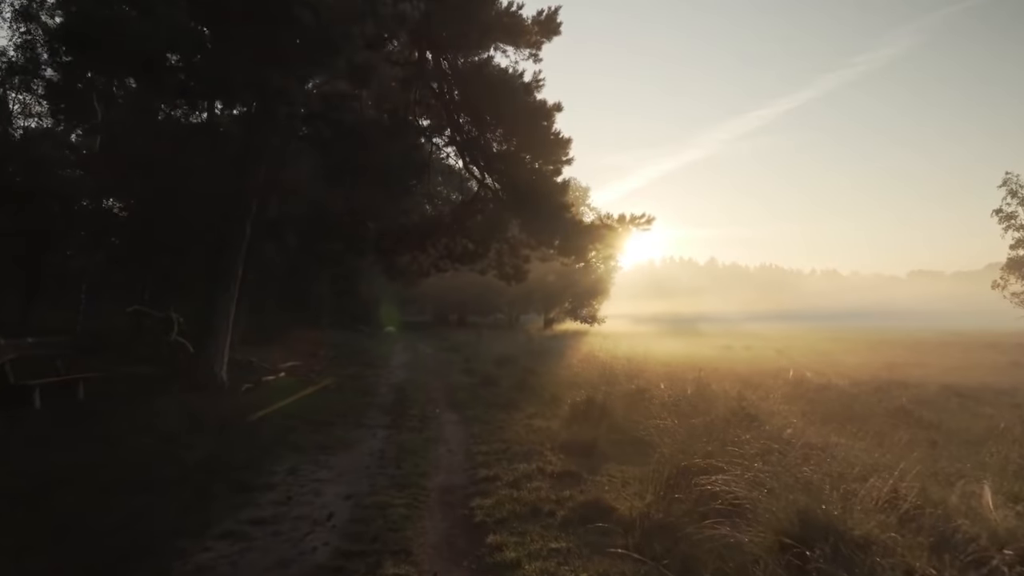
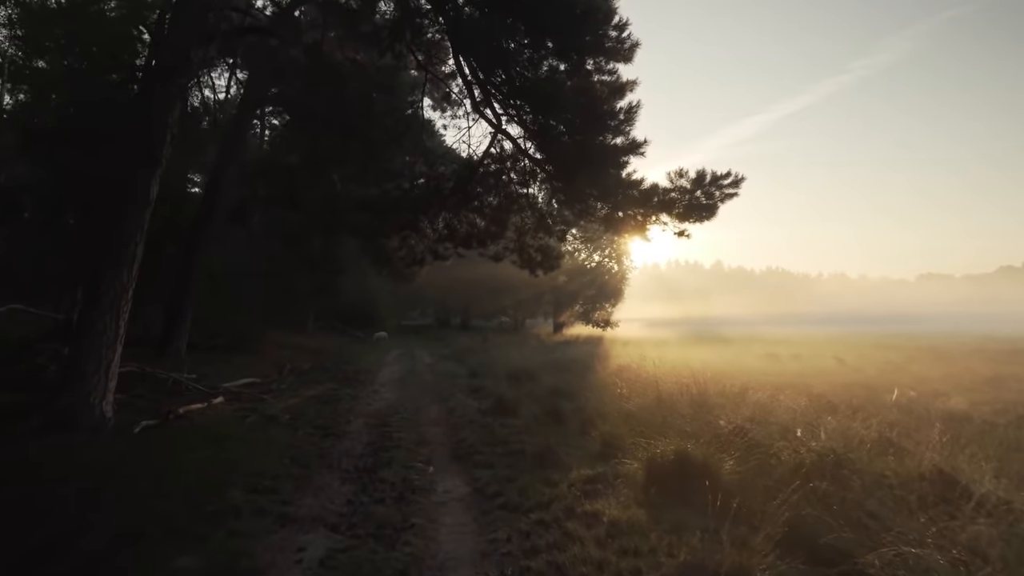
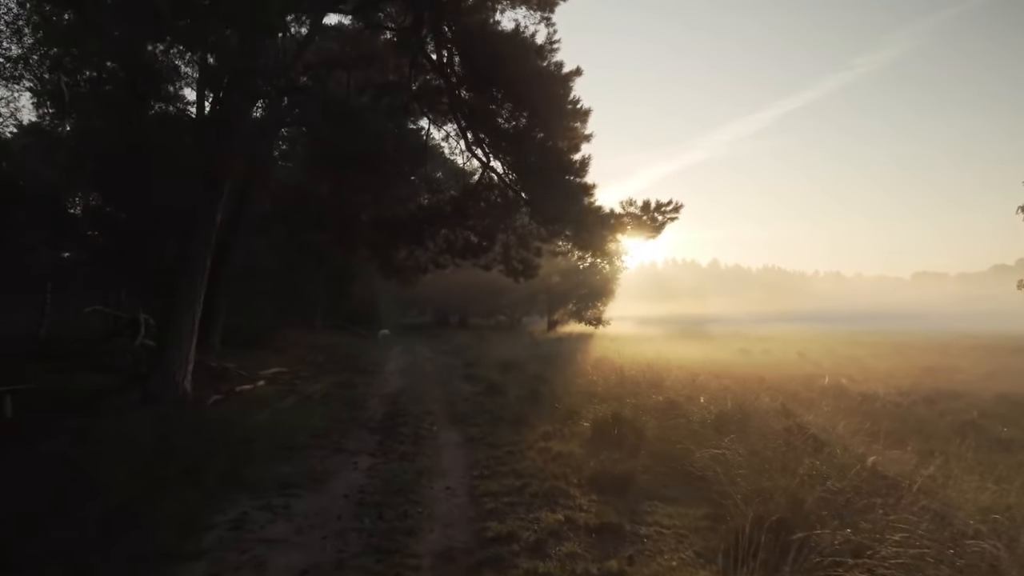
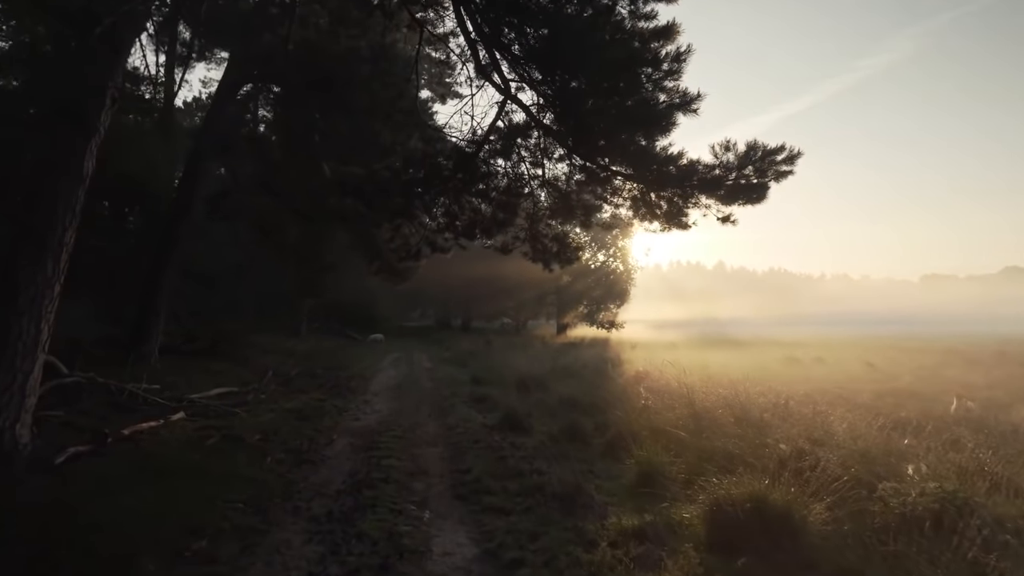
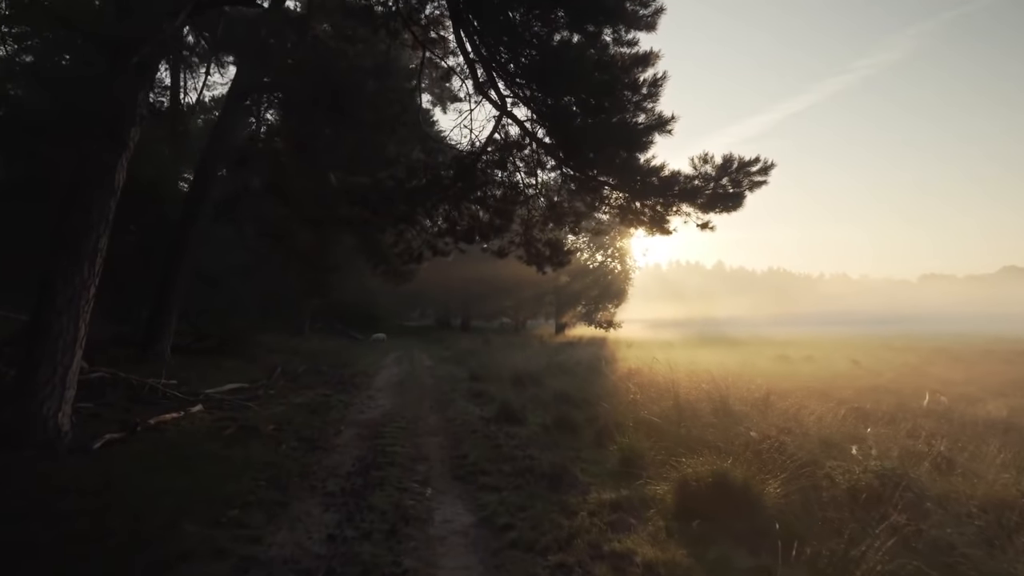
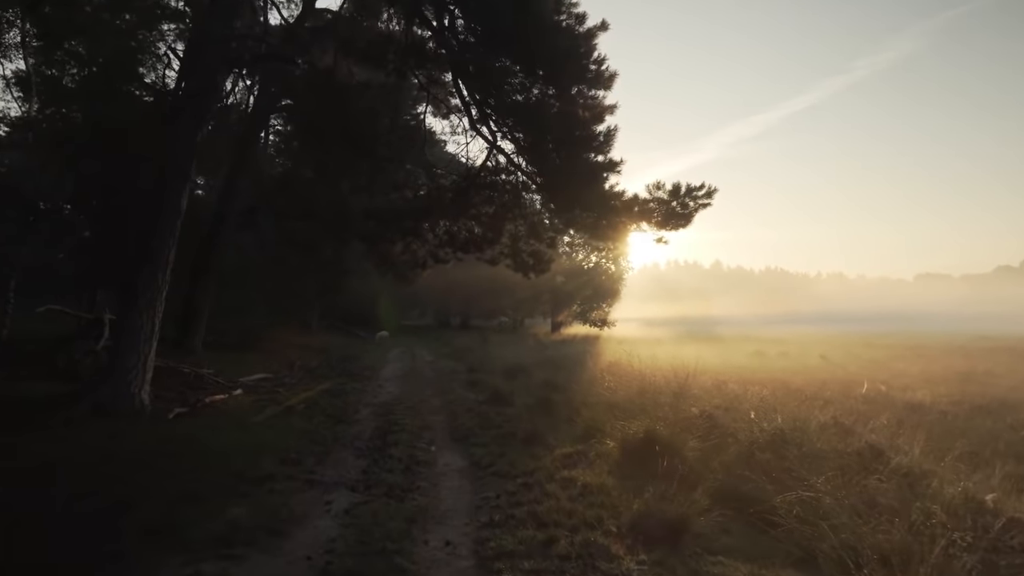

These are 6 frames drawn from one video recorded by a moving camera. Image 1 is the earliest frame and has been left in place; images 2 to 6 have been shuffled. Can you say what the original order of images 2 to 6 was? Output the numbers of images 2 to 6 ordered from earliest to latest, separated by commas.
3, 6, 2, 5, 4
